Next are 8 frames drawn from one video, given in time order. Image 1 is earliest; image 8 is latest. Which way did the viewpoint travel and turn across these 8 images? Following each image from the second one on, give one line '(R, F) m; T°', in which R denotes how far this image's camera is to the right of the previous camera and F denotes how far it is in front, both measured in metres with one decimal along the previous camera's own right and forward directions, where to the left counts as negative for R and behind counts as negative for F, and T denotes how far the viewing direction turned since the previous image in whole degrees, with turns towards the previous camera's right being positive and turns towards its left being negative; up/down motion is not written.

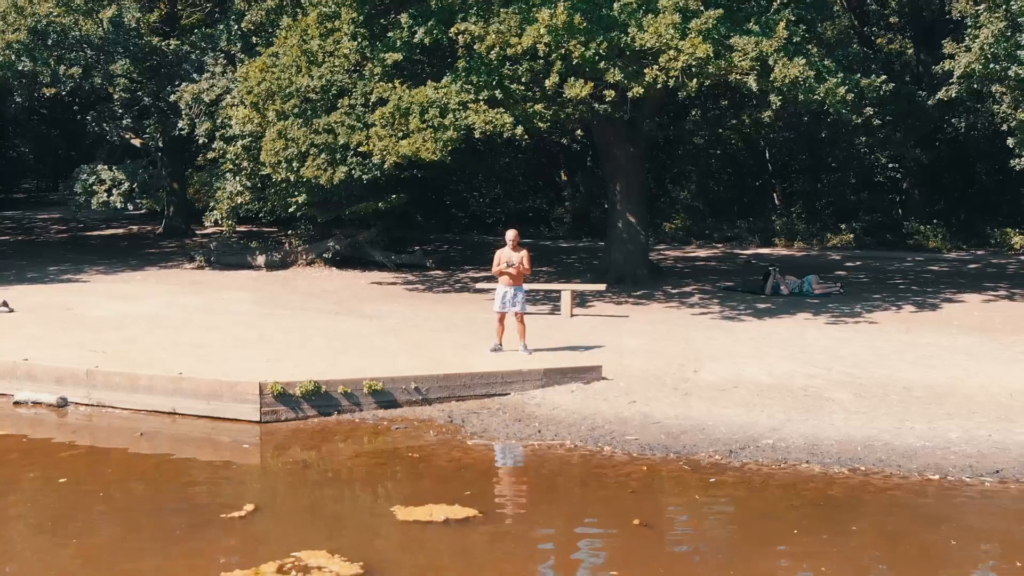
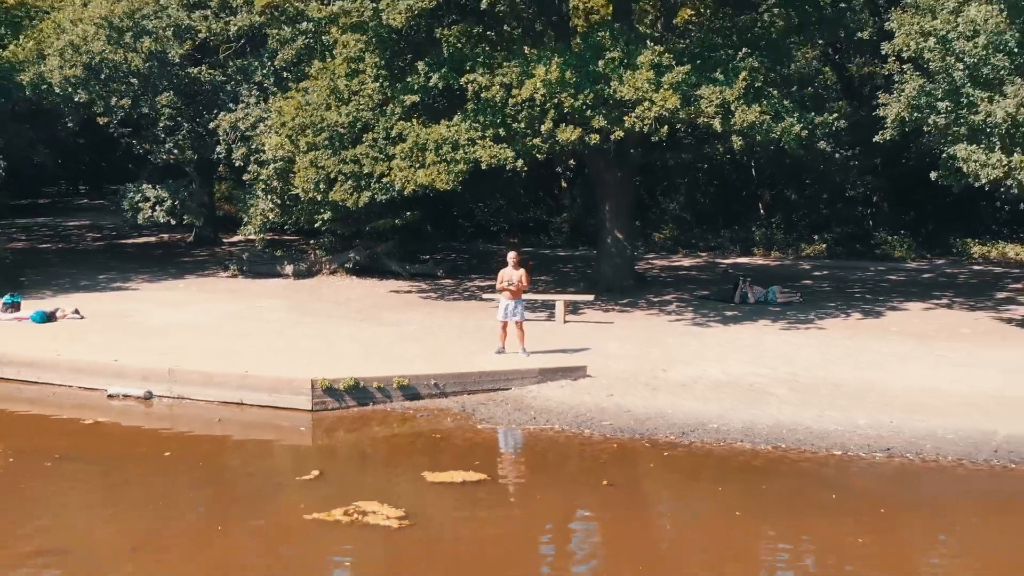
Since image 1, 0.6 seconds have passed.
(0.0, -1.7) m; 0°
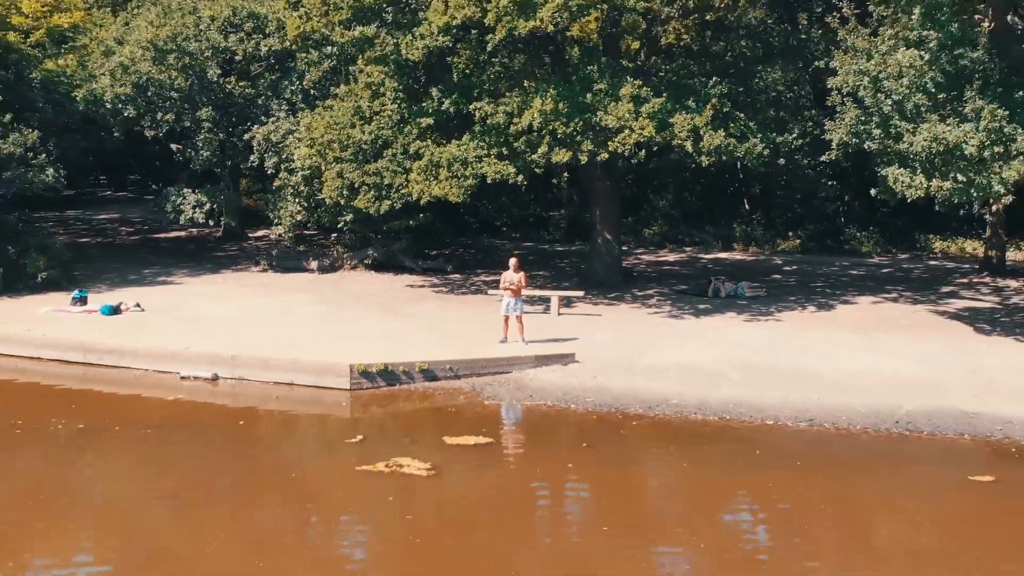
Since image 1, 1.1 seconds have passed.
(0.0, -2.0) m; 0°
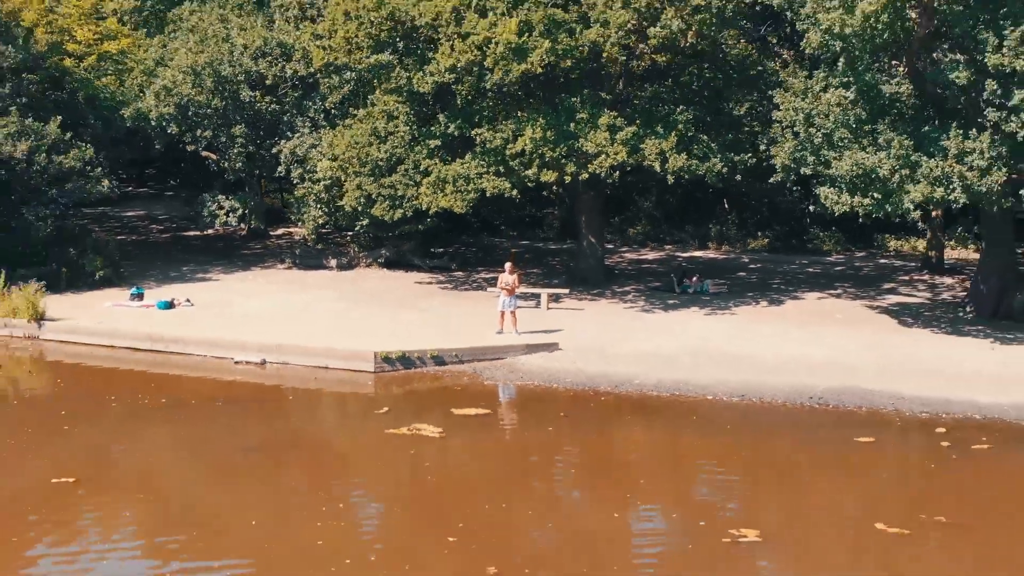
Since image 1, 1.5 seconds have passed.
(+0.1, -2.4) m; 0°
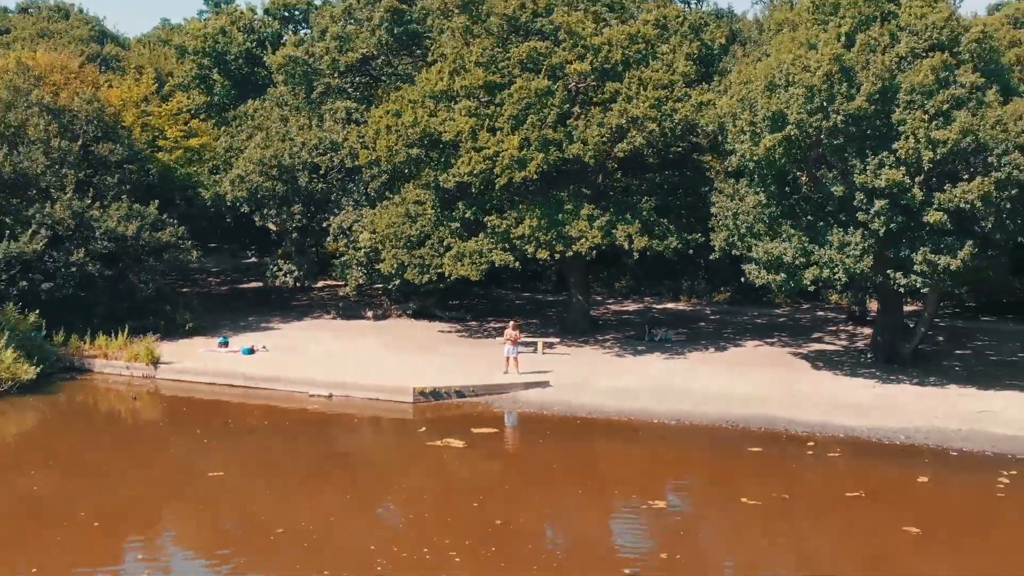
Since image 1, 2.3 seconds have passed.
(+0.1, -4.9) m; 0°
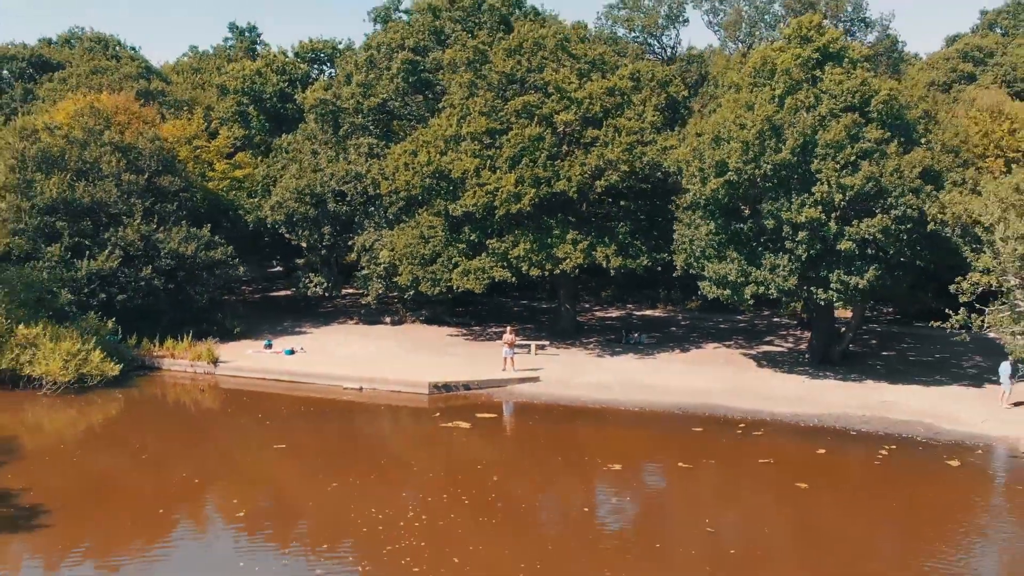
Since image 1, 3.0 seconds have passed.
(+0.1, -4.3) m; 0°
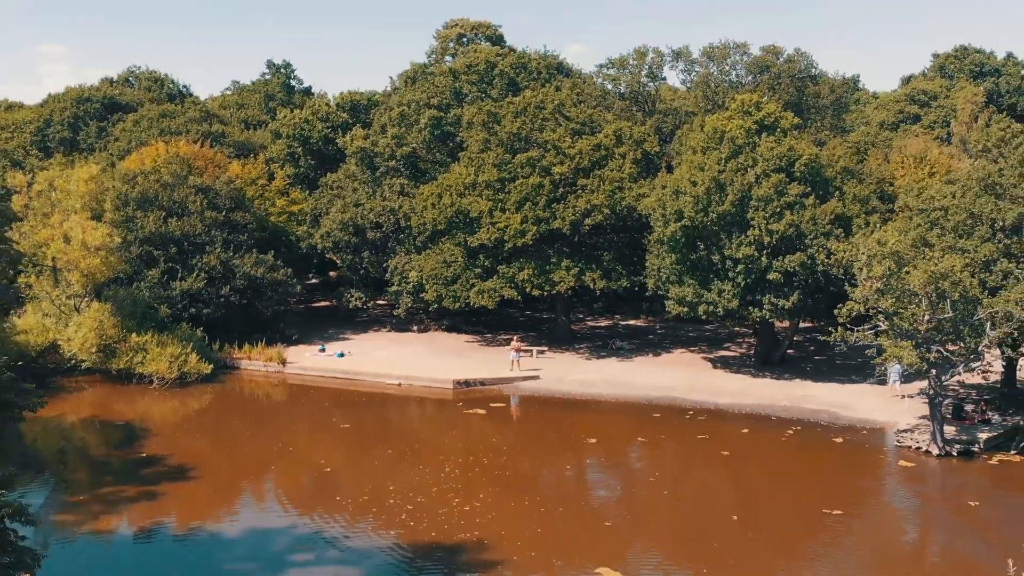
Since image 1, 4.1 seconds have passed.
(0.0, -6.5) m; 0°
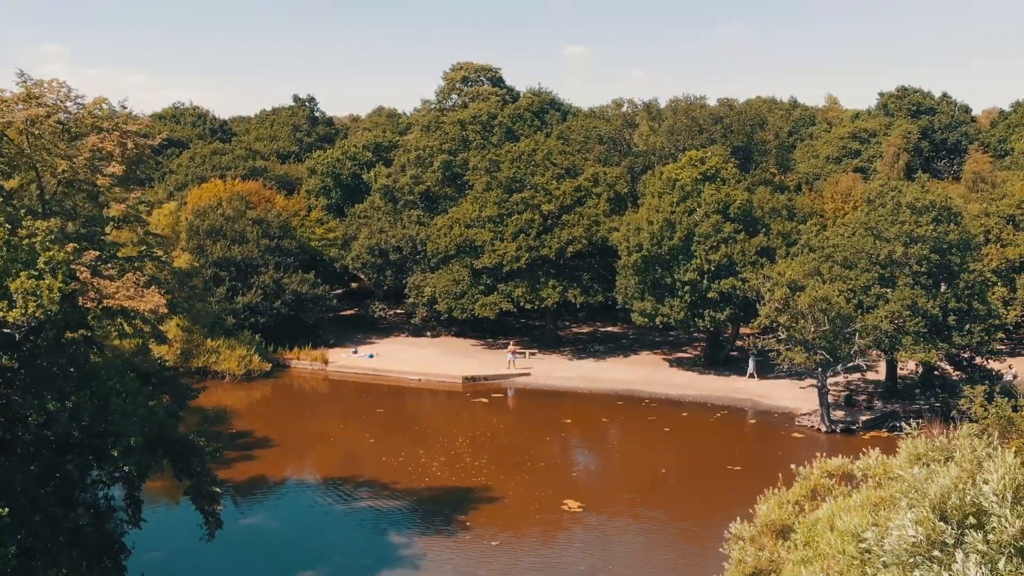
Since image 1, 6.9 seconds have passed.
(+0.1, -7.9) m; 0°
